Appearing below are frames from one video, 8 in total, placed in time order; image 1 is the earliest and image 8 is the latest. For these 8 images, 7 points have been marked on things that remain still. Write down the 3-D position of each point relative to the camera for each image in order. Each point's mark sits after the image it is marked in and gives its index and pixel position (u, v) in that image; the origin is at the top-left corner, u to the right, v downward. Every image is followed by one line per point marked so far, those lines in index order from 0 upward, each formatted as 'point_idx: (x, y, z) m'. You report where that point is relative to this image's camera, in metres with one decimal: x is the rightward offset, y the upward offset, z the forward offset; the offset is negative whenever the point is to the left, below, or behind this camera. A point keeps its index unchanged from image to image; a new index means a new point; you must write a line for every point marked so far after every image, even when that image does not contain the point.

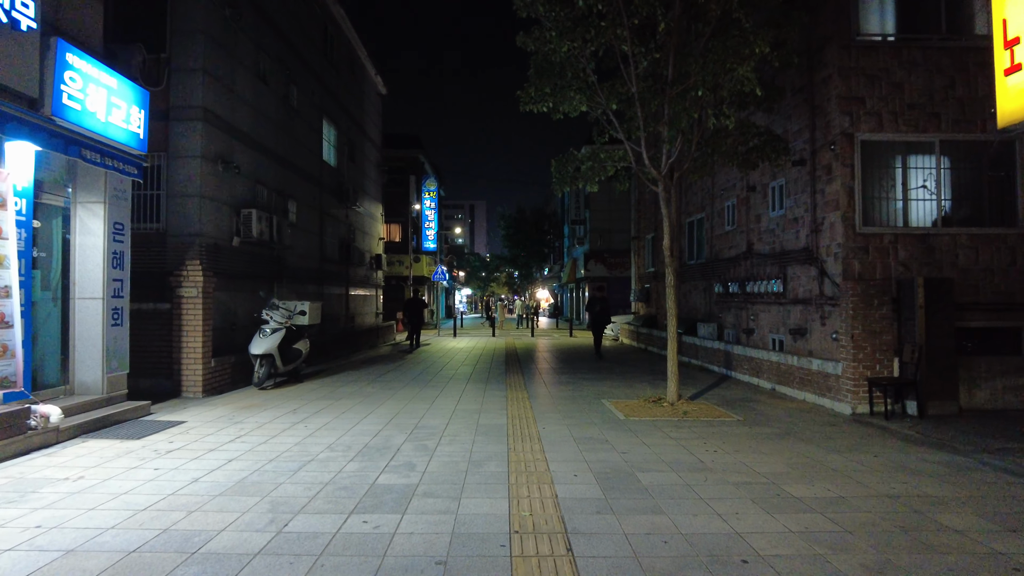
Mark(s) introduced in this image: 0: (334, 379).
0: (-3.0, -1.6, +11.5) m
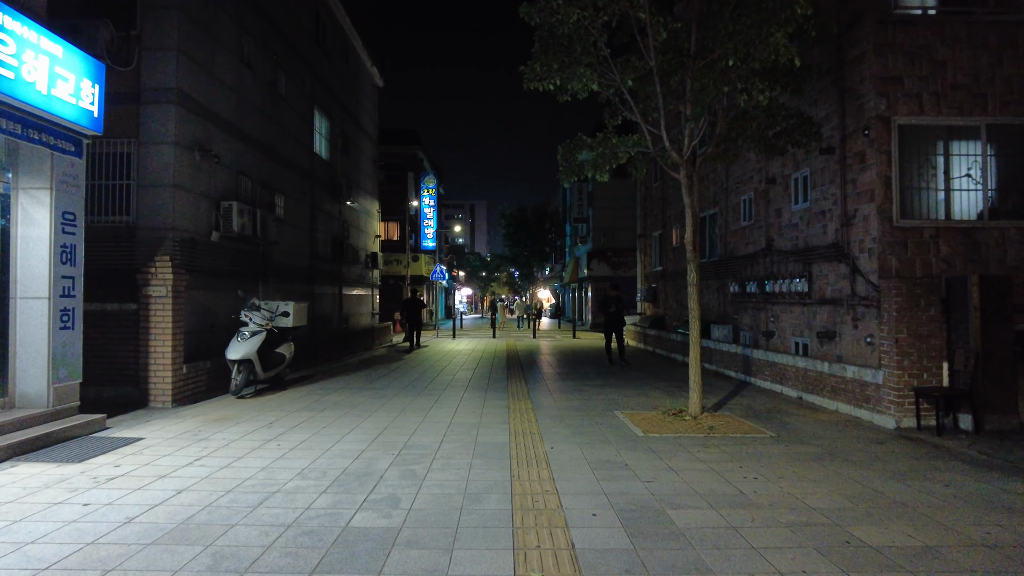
0: (-3.0, -1.5, +10.6) m
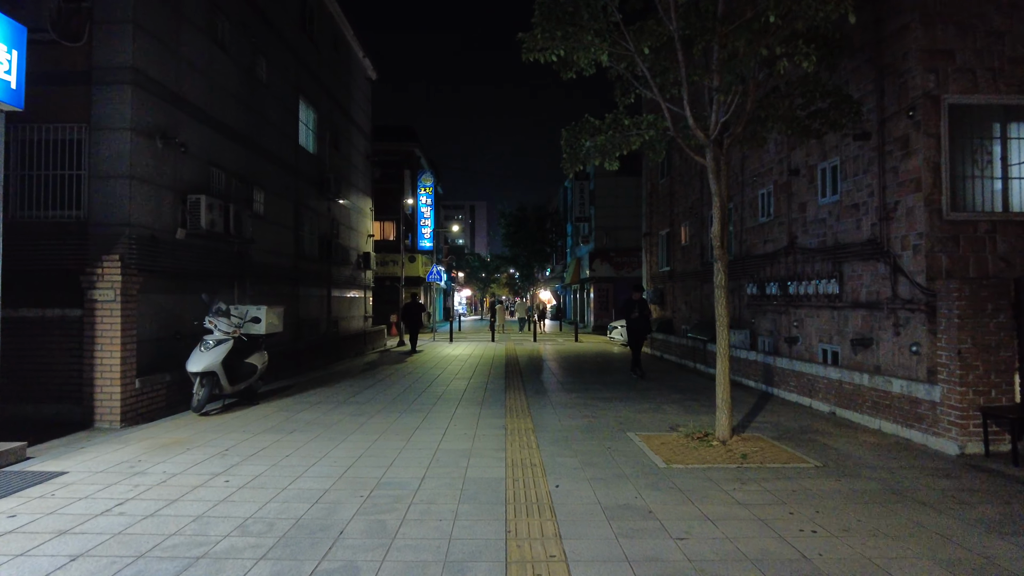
0: (-3.0, -1.6, +9.6) m
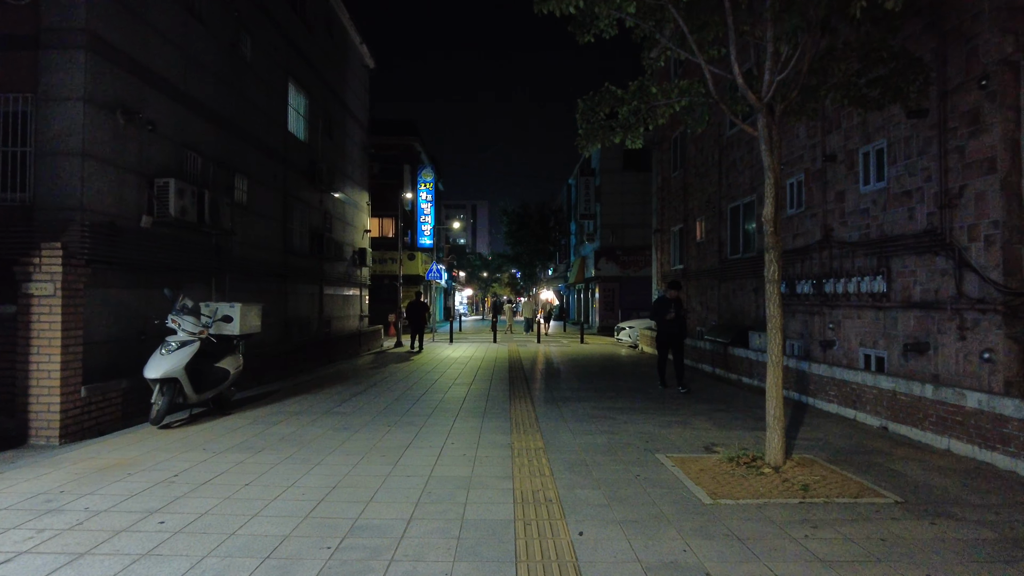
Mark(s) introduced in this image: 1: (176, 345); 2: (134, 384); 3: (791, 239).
0: (-2.9, -1.5, +8.5) m
1: (-3.5, -0.6, +7.2) m
2: (-4.0, -1.0, +7.2) m
3: (+4.7, +0.8, +11.4) m
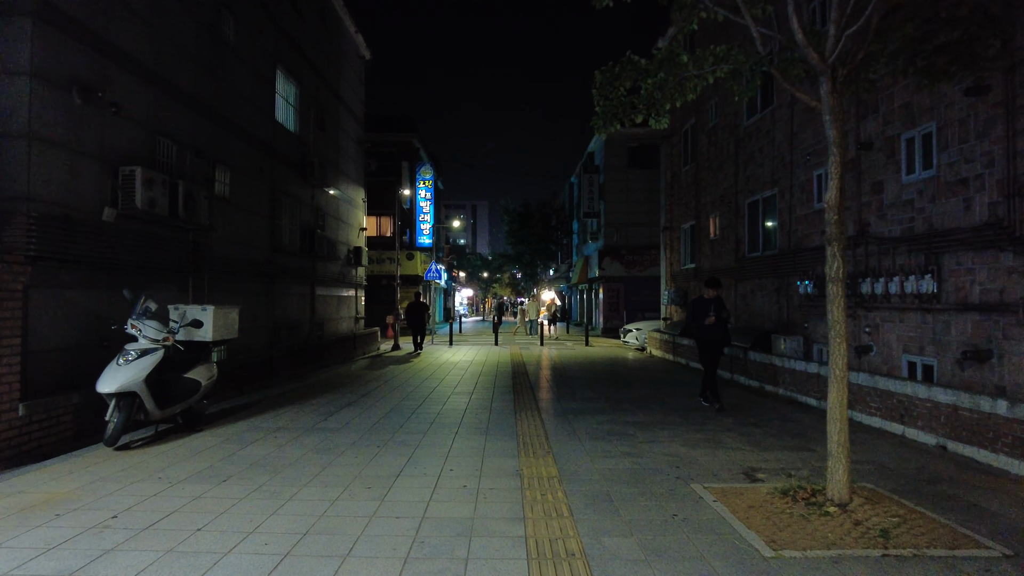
0: (-2.9, -1.5, +7.6) m
1: (-3.5, -0.6, +6.3) m
2: (-3.9, -1.0, +6.3) m
3: (+4.8, +0.8, +10.5) m
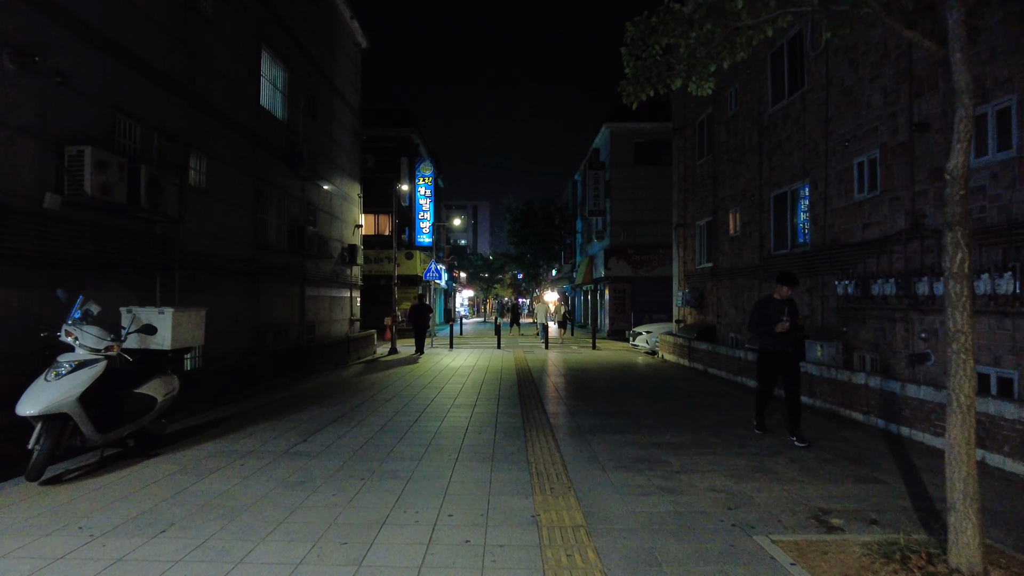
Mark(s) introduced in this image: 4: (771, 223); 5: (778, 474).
0: (-2.8, -1.5, +6.6) m
1: (-3.4, -0.6, +5.2) m
2: (-3.9, -1.0, +5.2) m
3: (+4.9, +0.8, +9.4) m
4: (+5.0, +1.2, +13.0) m
5: (+2.2, -1.5, +5.6) m
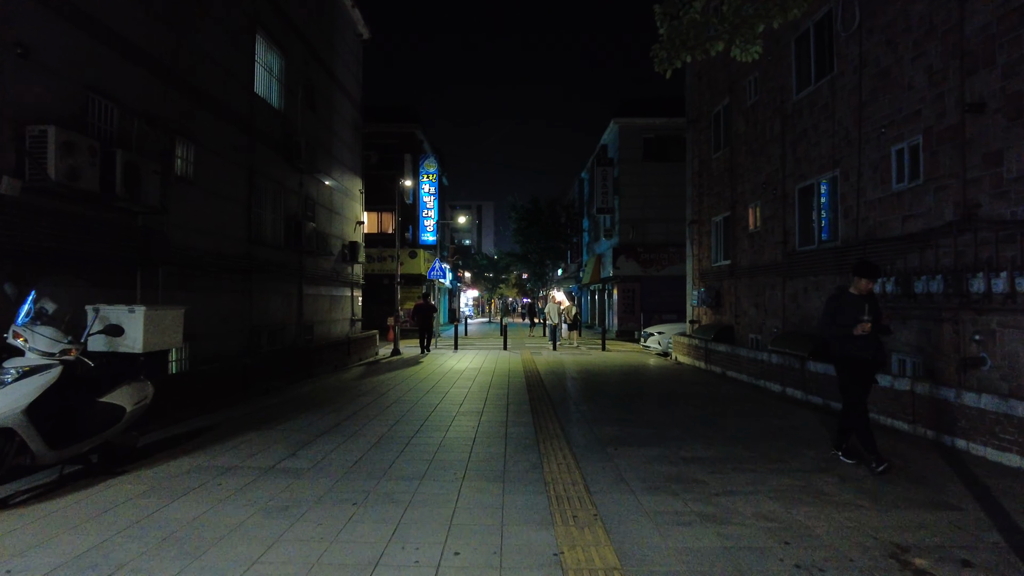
0: (-2.7, -1.5, +5.9) m
1: (-3.3, -0.6, +4.5) m
2: (-3.7, -1.0, +4.5) m
3: (+5.0, +0.8, +8.7) m
4: (+5.1, +1.3, +12.2) m
5: (+2.3, -1.5, +4.9) m
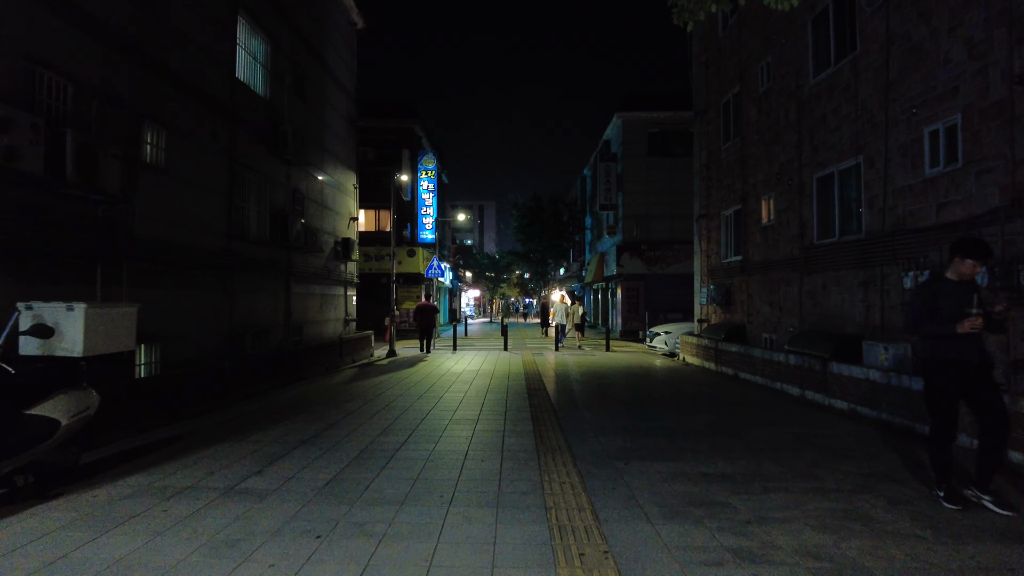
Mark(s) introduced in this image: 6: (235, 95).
0: (-2.7, -1.4, +5.1) m
1: (-3.3, -0.5, +3.8) m
2: (-3.8, -0.9, +3.8) m
3: (+5.0, +0.9, +7.9) m
4: (+5.1, +1.3, +11.5) m
5: (+2.3, -1.4, +4.1) m
6: (-4.4, +3.1, +10.9) m
